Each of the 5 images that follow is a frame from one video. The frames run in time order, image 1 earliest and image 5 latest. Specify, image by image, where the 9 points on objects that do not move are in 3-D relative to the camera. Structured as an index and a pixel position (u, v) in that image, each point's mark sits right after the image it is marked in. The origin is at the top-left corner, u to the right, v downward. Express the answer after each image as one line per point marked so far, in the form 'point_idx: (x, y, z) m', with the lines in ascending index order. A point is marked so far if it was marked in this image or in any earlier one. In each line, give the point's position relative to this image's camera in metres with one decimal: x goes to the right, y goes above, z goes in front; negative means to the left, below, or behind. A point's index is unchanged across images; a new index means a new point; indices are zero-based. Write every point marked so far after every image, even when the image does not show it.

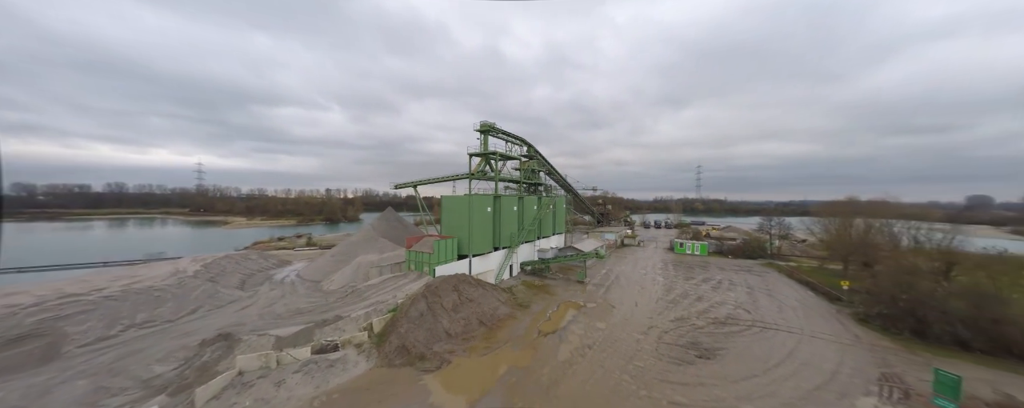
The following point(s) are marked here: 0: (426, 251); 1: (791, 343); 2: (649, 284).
0: (-4.4, -2.4, +14.7) m
1: (+11.0, -5.5, +11.2) m
2: (+9.3, -5.4, +19.1) m
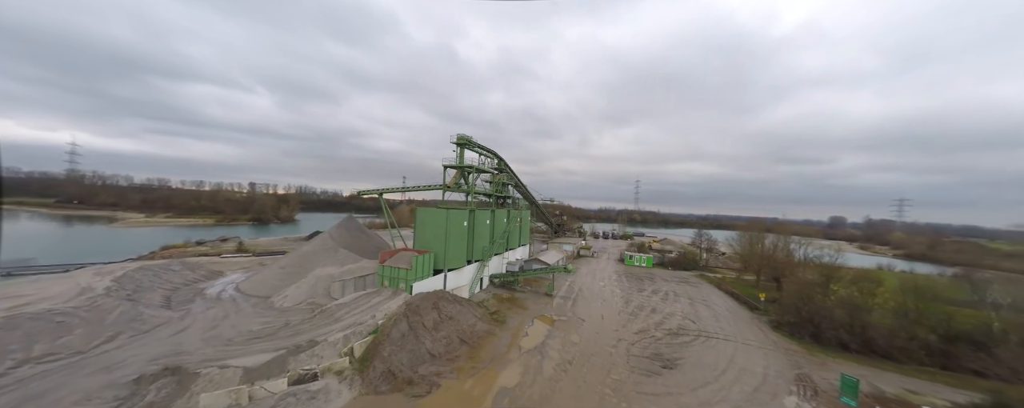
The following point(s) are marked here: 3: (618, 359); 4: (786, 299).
0: (-5.5, -3.1, +14.2) m
1: (+10.2, -6.8, +13.3) m
2: (+7.1, -6.8, +20.8) m
3: (+4.3, -6.4, +11.7) m
4: (+17.1, -5.9, +17.8) m
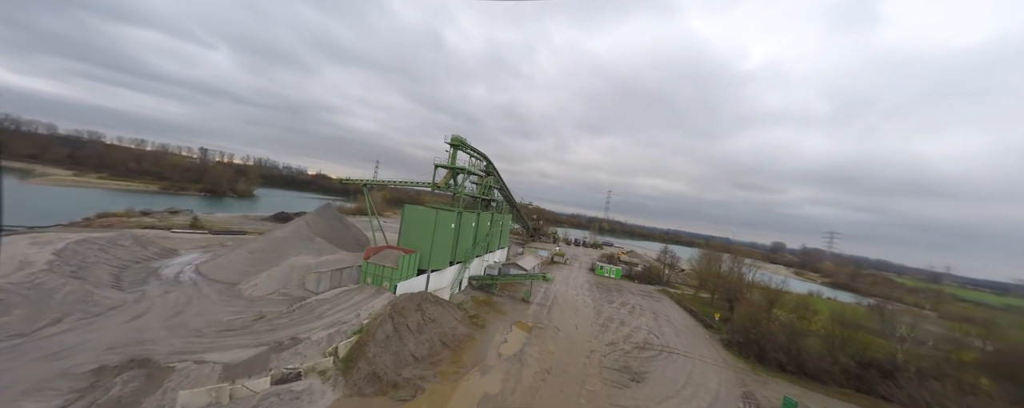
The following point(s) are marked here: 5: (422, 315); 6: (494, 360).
0: (-6.2, -3.0, +14.1) m
1: (+9.1, -8.3, +14.6) m
2: (+5.4, -7.9, +21.8) m
3: (+3.5, -7.3, +12.4) m
4: (+15.6, -8.1, +19.7) m
5: (-4.1, -5.1, +13.0) m
6: (-0.8, -6.7, +12.1) m
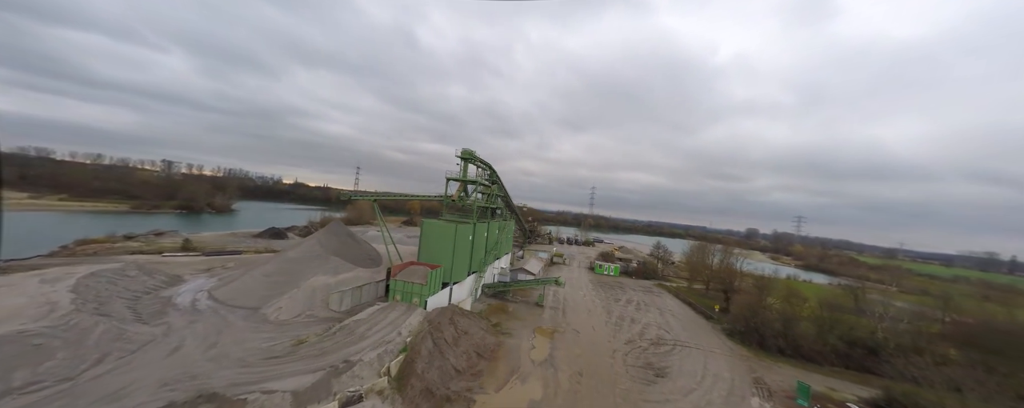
0: (-4.9, -3.9, +14.5) m
1: (+10.5, -8.5, +15.8) m
2: (+6.4, -8.3, +22.7) m
3: (+5.0, -7.7, +13.3) m
4: (+16.8, -8.0, +21.2) m
5: (-2.7, -5.9, +13.5) m
6: (+0.7, -7.3, +12.8) m
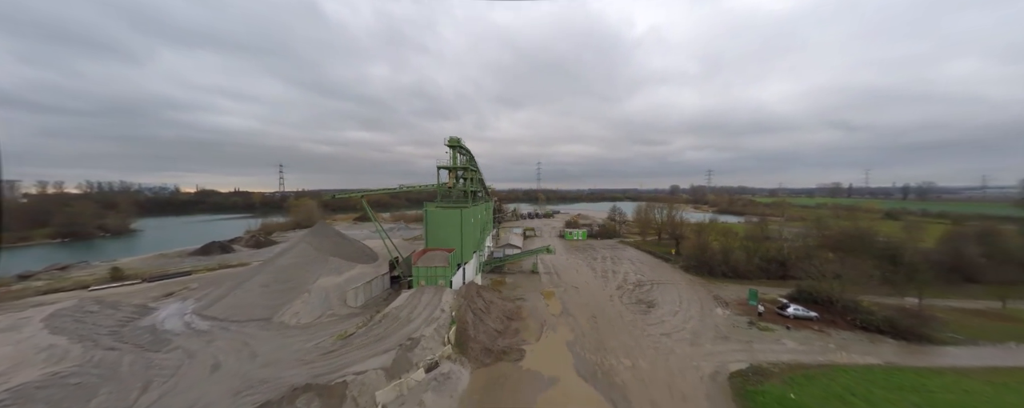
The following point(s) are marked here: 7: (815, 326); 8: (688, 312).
0: (-4.1, -3.3, +15.5) m
1: (+11.2, -5.9, +19.7) m
2: (+6.0, -5.8, +25.9) m
3: (+6.2, -6.0, +16.3) m
4: (+16.4, -4.3, +26.1) m
5: (-1.6, -5.0, +15.1) m
6: (+2.1, -6.1, +15.1) m
7: (+15.5, -6.3, +14.6) m
8: (+9.8, -6.0, +15.8) m
